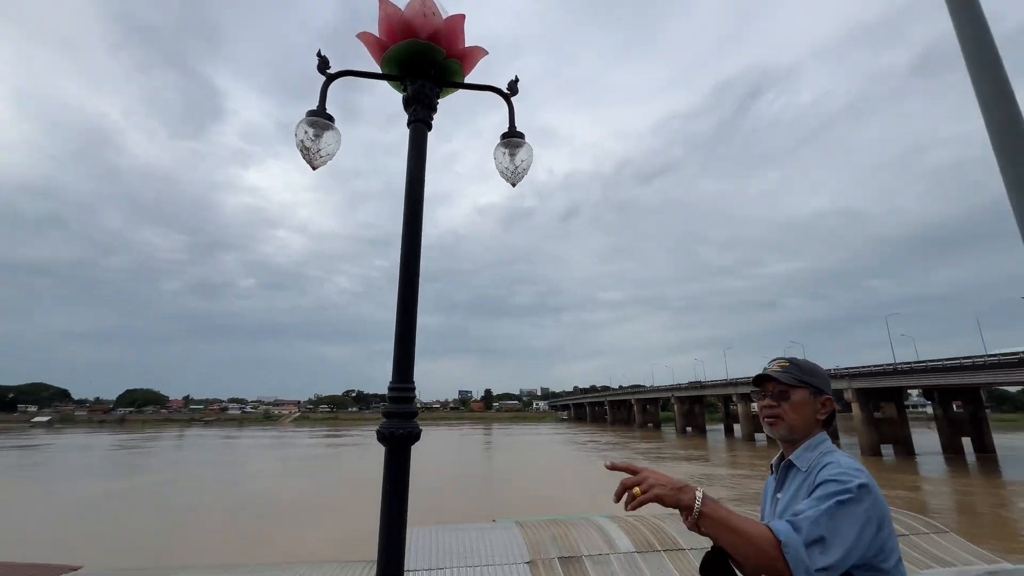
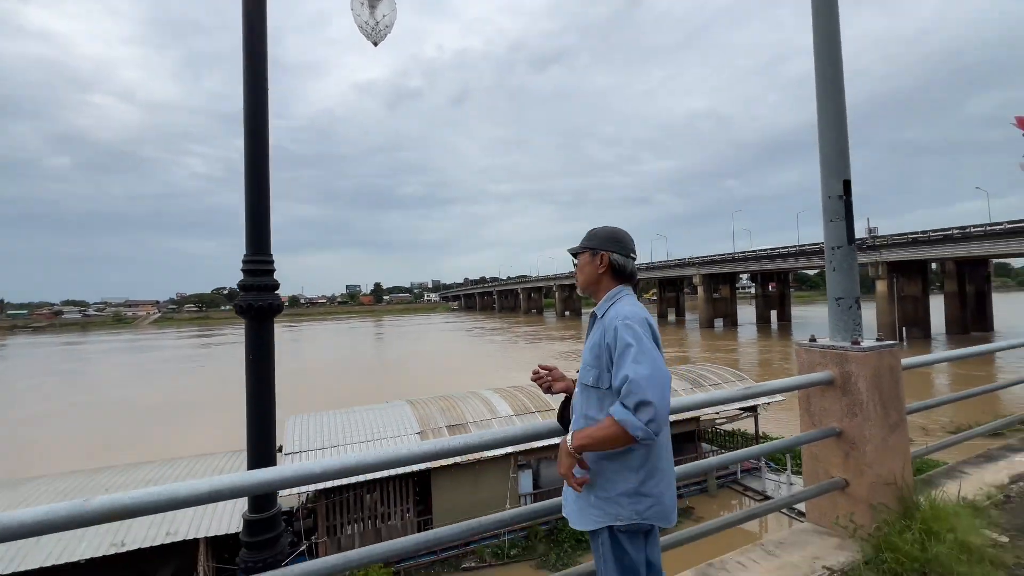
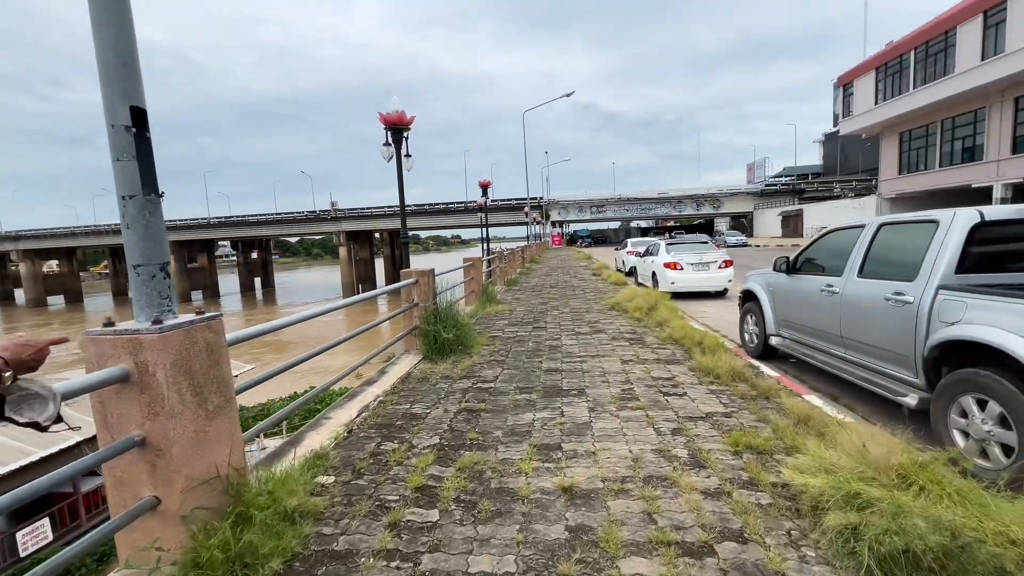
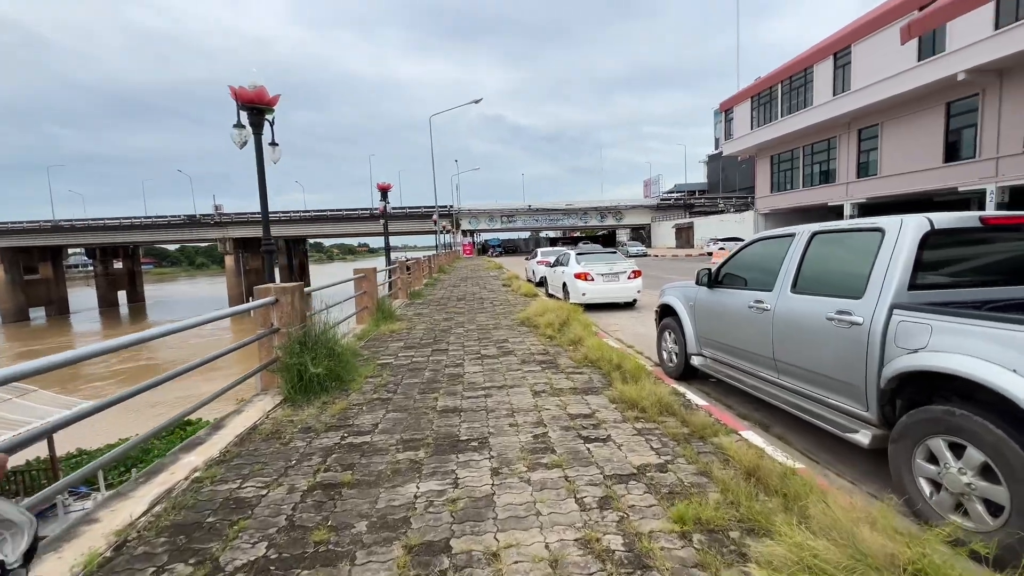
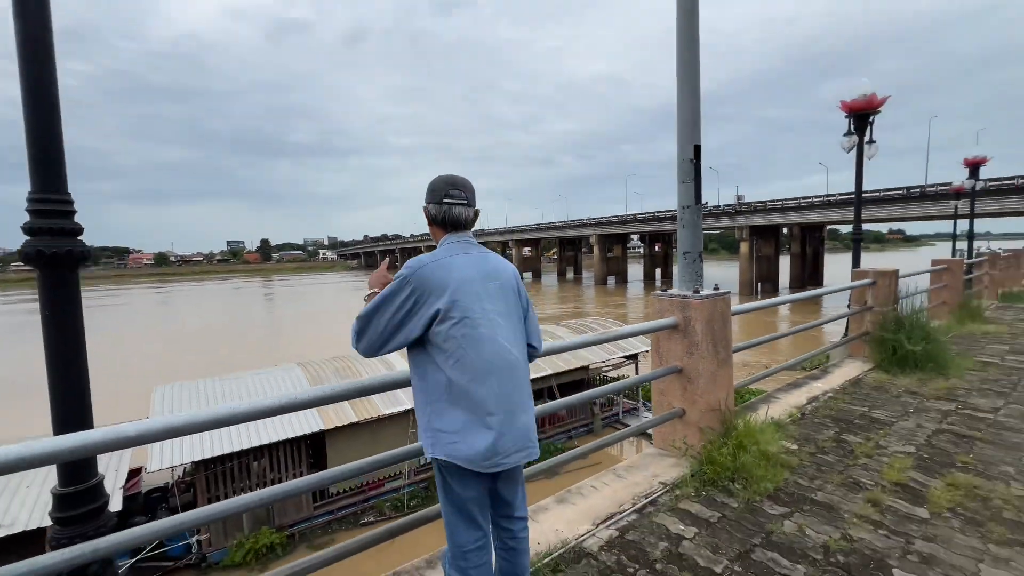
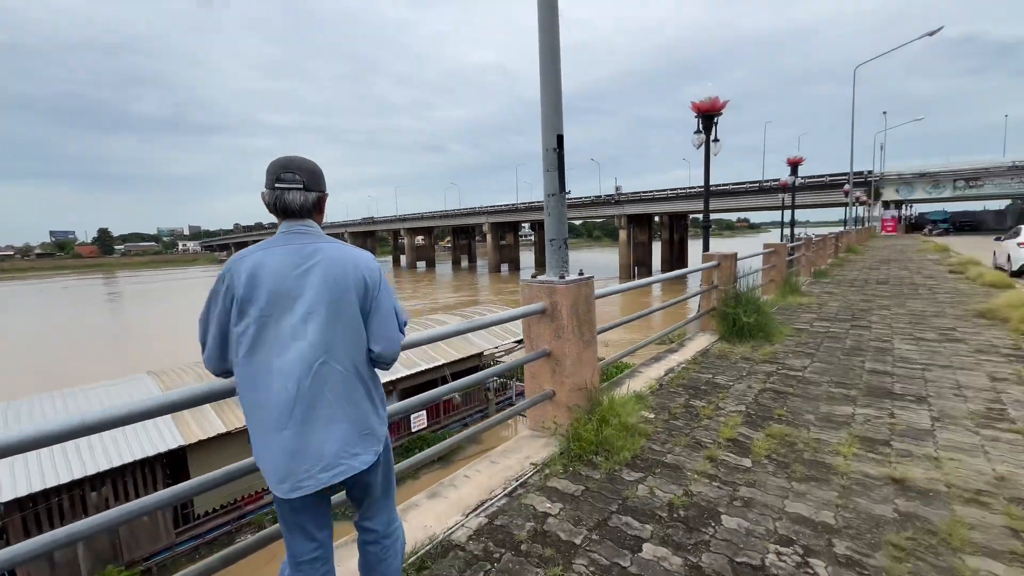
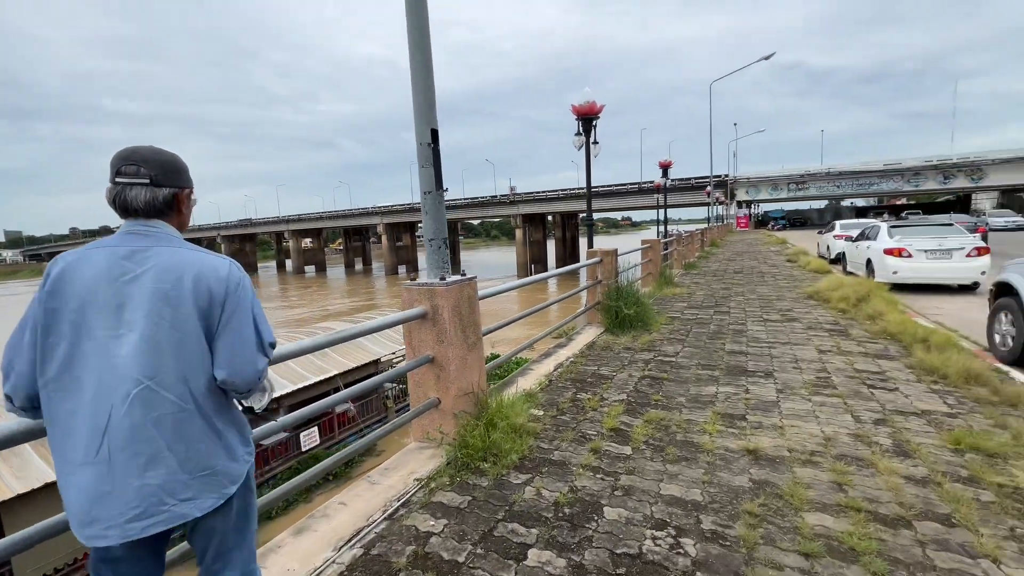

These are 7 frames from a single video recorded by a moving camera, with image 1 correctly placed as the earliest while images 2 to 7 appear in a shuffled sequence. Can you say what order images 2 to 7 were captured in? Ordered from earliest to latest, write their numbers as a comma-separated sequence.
2, 5, 6, 7, 3, 4
